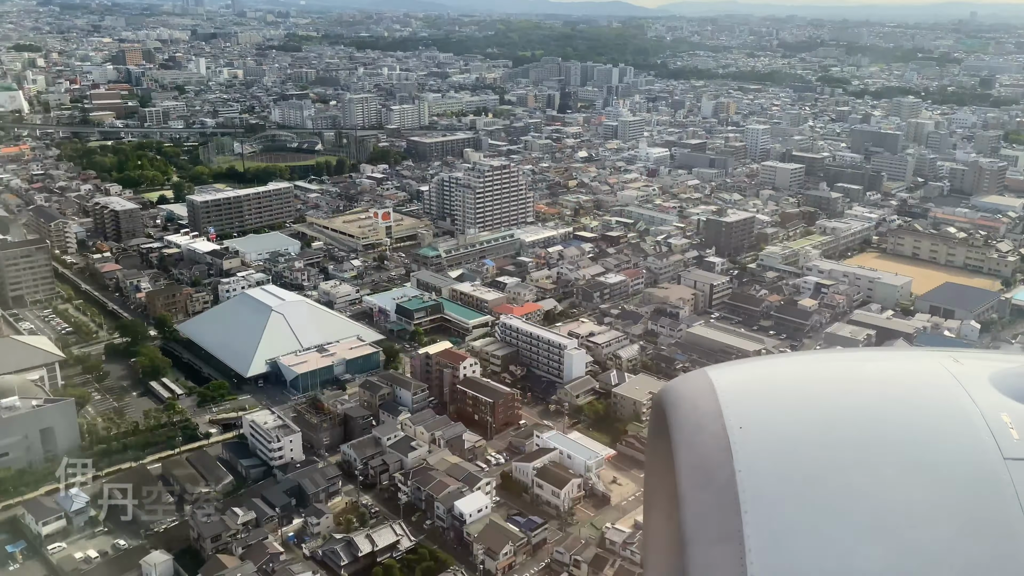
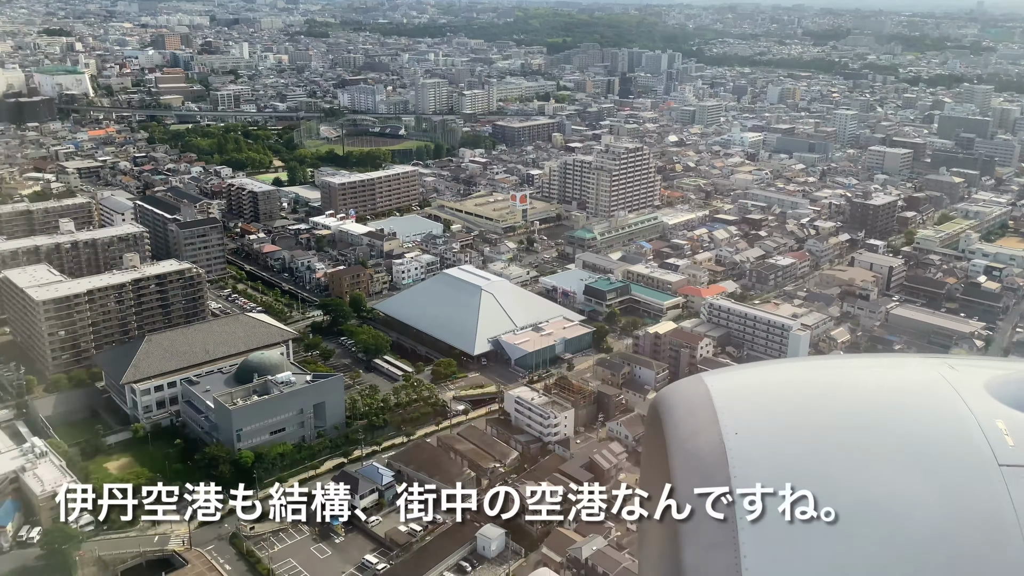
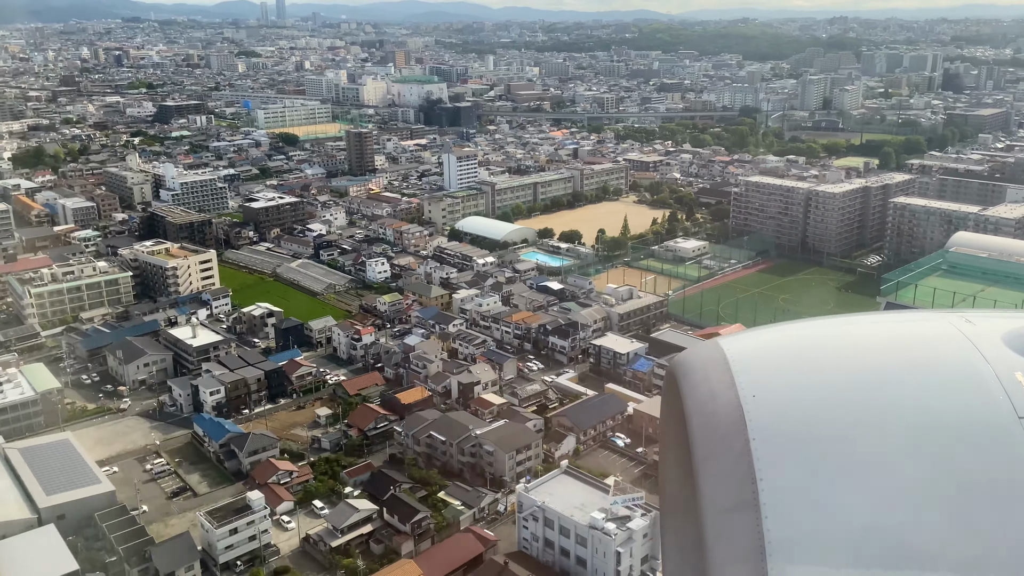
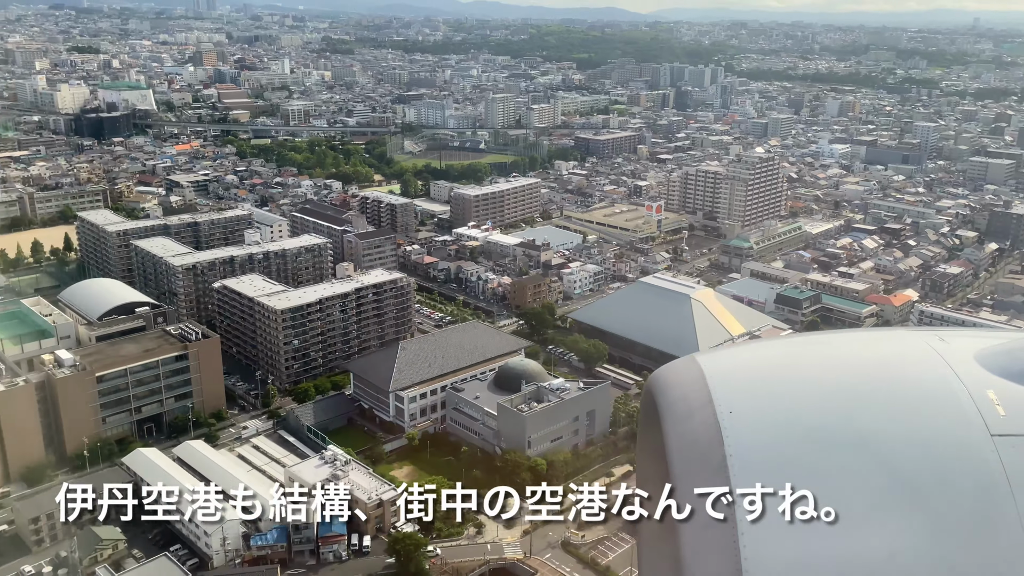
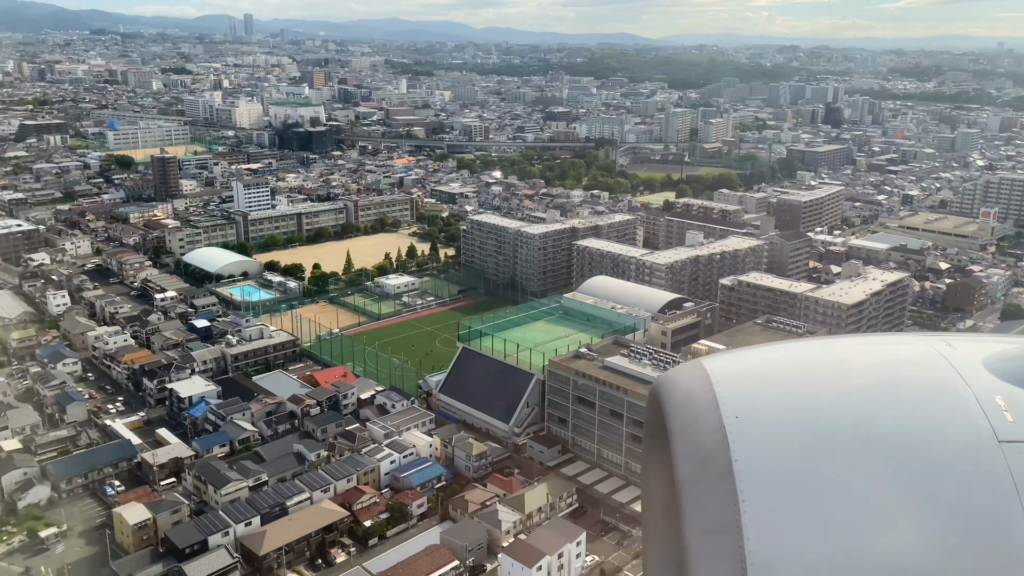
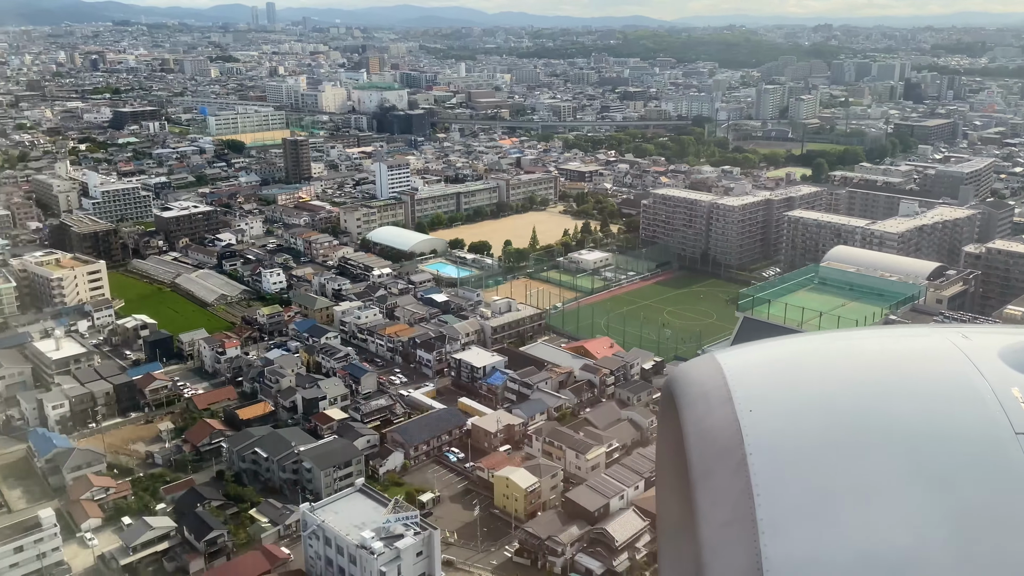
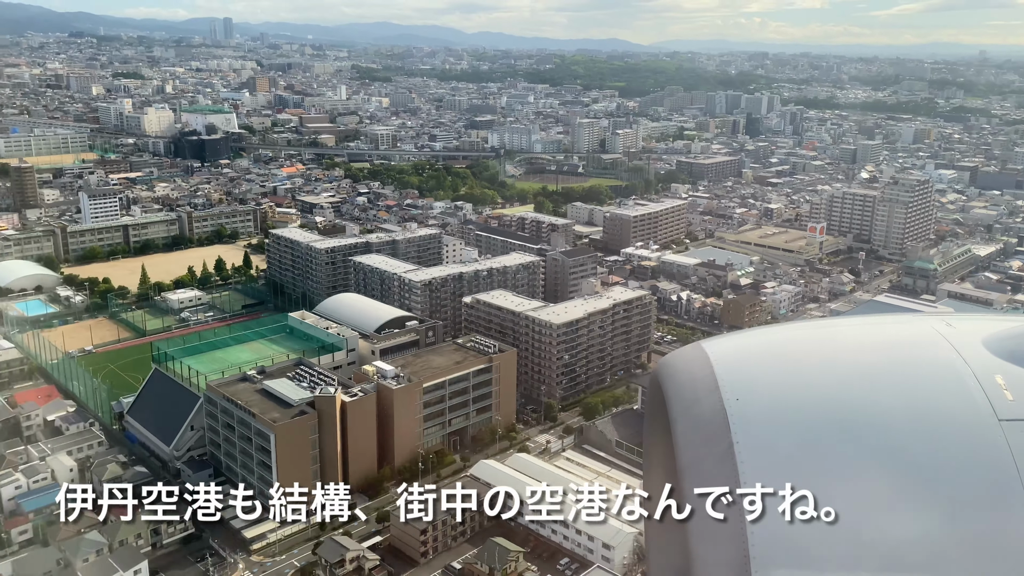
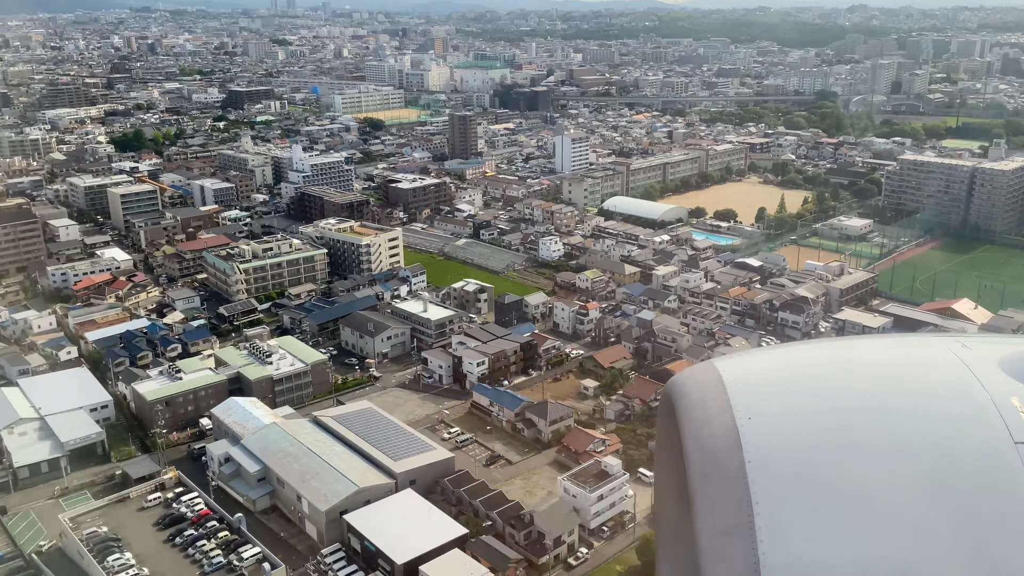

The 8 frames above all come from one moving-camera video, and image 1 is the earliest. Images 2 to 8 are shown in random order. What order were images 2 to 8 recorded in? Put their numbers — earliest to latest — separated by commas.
2, 4, 7, 5, 6, 3, 8
